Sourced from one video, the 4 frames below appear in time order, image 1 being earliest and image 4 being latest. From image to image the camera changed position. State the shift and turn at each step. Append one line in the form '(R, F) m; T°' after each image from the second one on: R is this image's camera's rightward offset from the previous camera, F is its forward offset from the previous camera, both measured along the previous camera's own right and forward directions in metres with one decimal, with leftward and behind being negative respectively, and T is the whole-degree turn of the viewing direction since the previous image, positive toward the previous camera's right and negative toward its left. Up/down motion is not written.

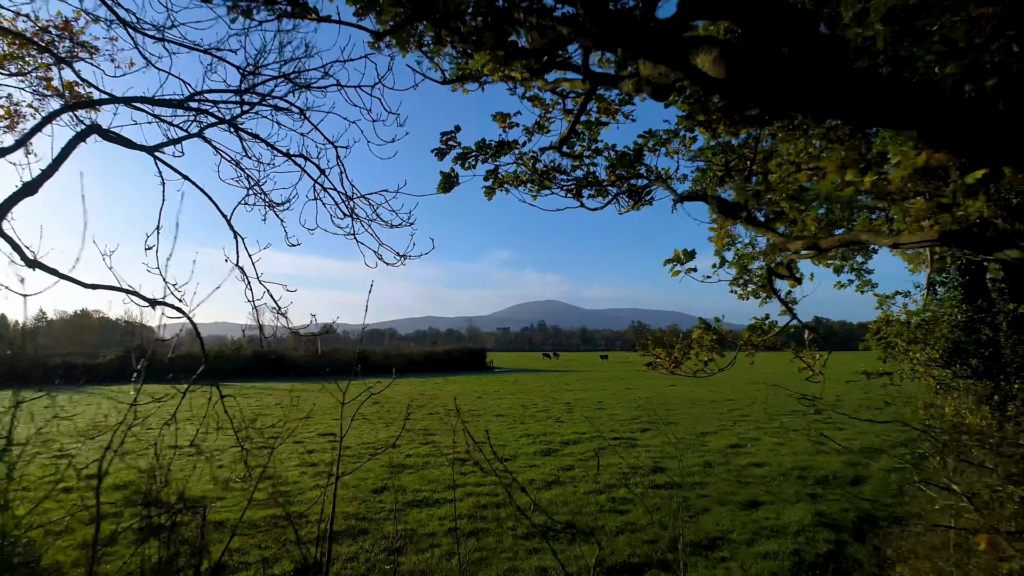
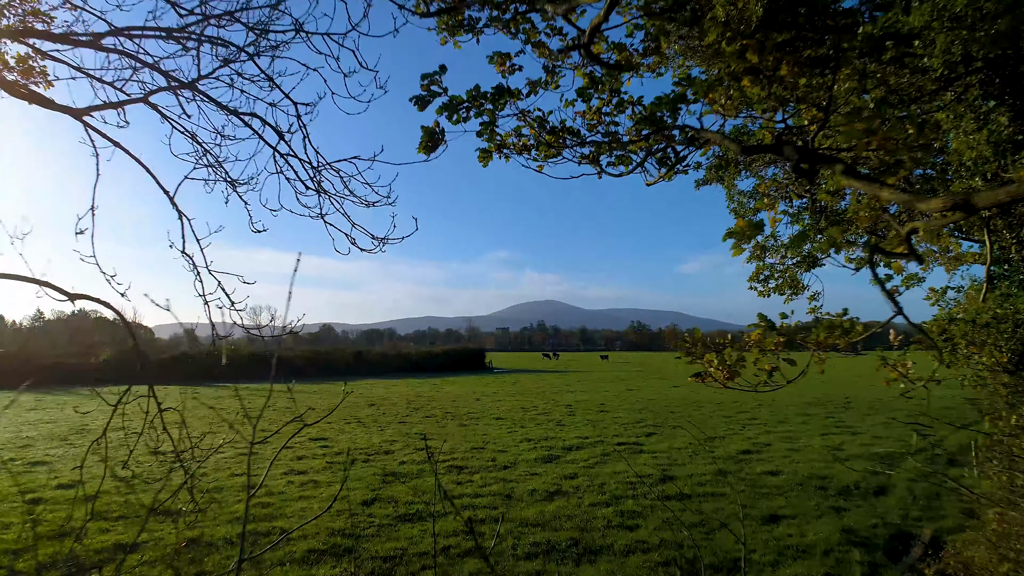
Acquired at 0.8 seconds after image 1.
(0.0, +0.8) m; 0°
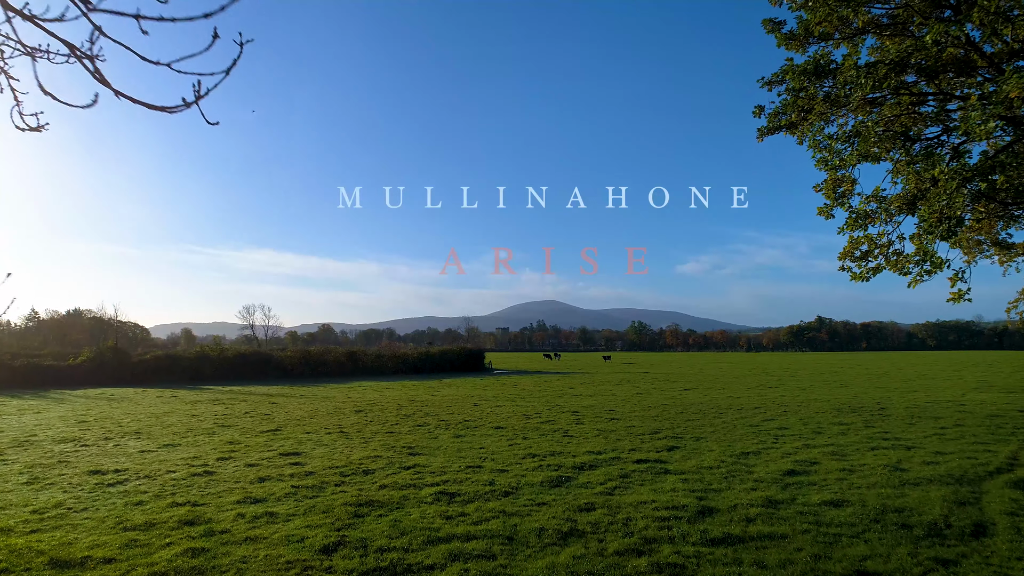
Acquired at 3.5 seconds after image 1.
(0.0, +2.3) m; 0°
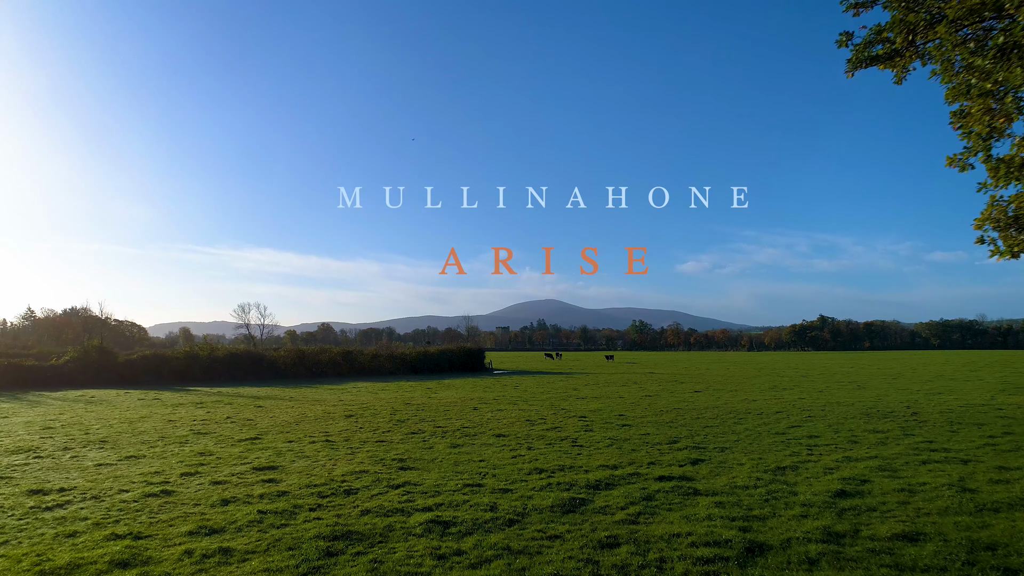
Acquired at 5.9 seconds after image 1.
(-0.1, +1.8) m; 0°
